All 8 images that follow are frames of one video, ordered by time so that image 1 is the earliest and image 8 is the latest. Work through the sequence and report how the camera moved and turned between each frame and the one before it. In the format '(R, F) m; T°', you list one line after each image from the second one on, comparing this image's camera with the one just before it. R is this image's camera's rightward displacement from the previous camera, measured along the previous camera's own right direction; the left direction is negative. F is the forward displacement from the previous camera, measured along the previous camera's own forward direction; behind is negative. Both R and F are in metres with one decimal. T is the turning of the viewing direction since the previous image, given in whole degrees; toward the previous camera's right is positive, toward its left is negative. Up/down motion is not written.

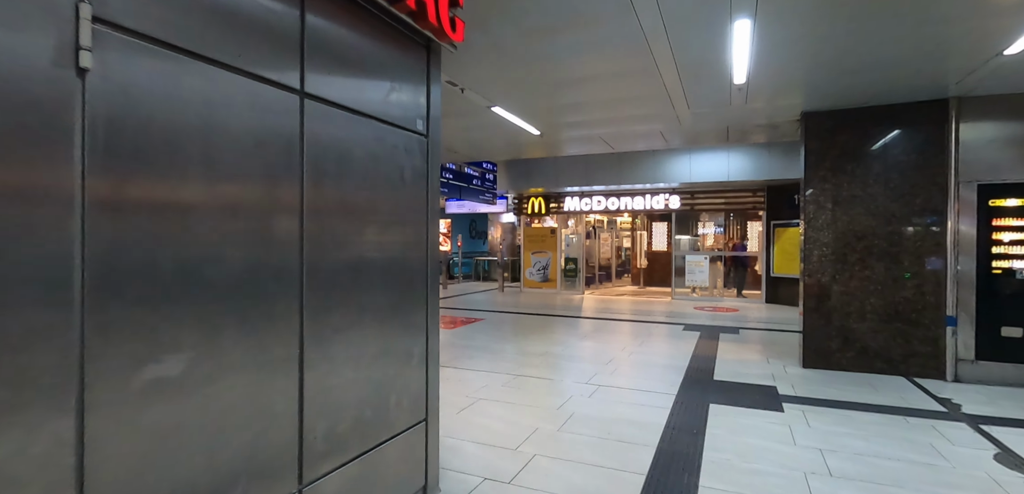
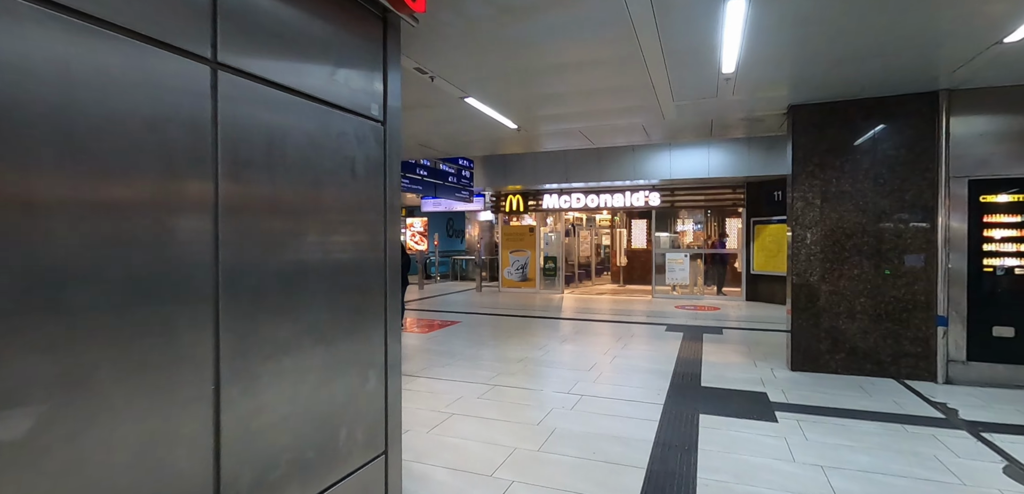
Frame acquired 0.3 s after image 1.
(0.0, +0.3) m; +2°
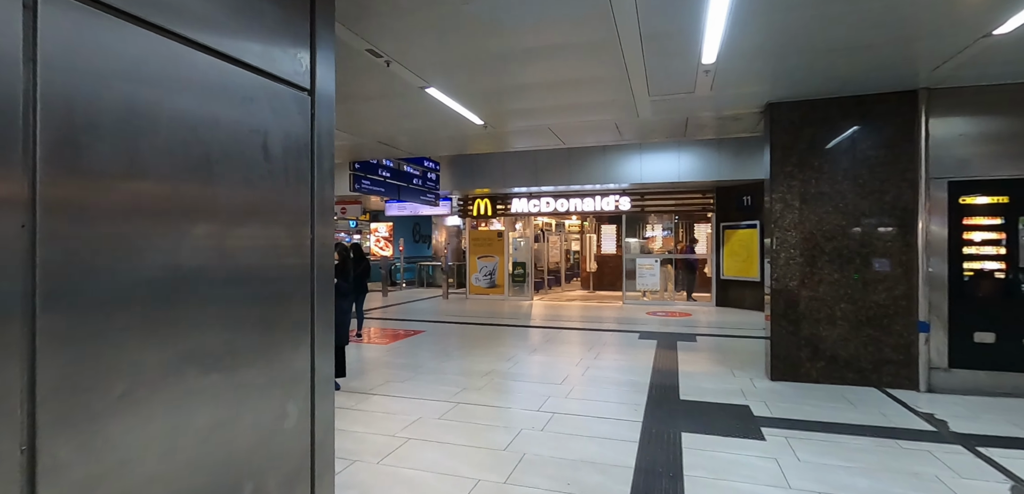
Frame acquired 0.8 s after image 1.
(0.0, +0.4) m; +4°
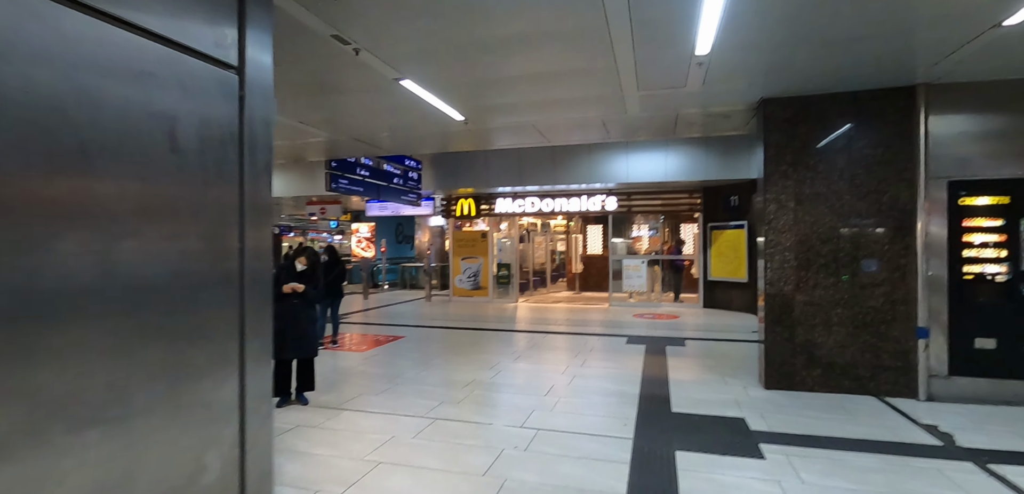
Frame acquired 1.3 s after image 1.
(0.0, +0.3) m; +2°
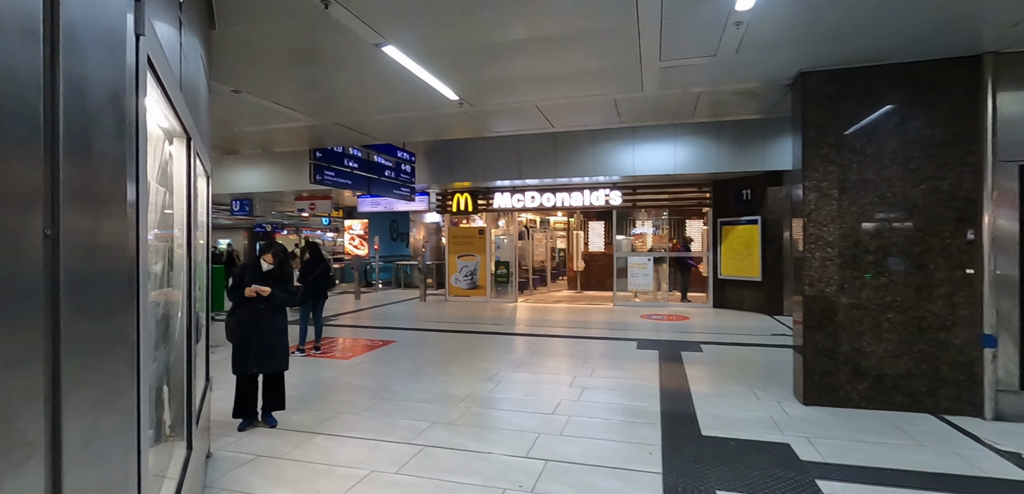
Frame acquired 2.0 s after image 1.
(0.0, +0.6) m; 0°
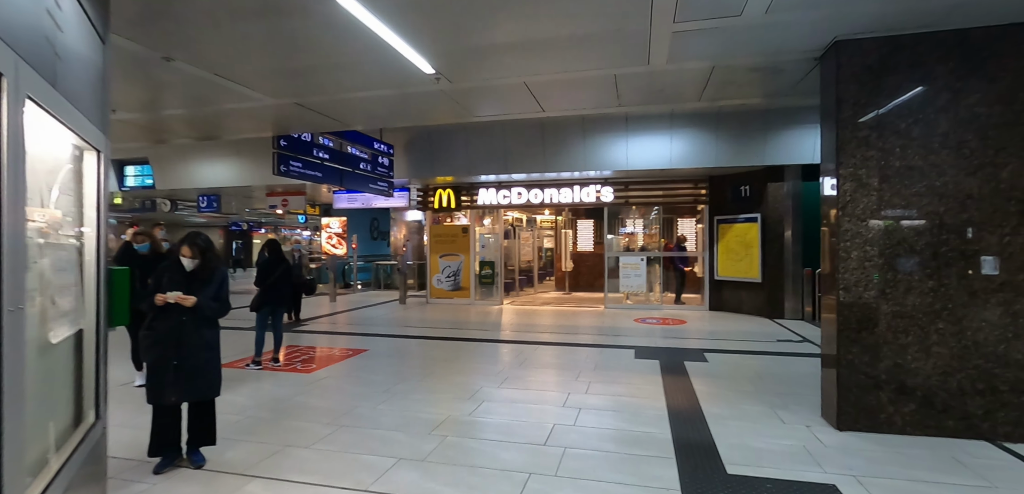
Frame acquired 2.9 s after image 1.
(0.0, +0.7) m; +2°
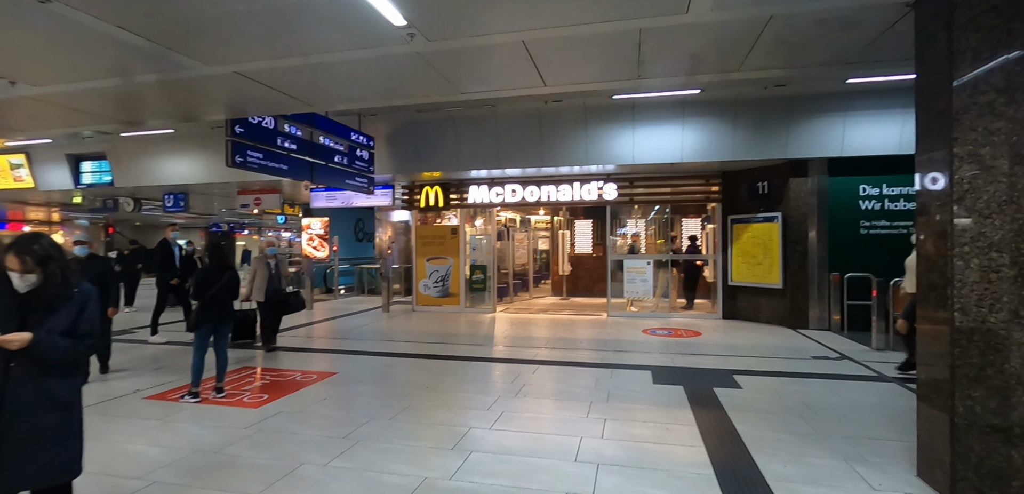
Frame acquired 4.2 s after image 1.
(0.0, +1.0) m; +1°
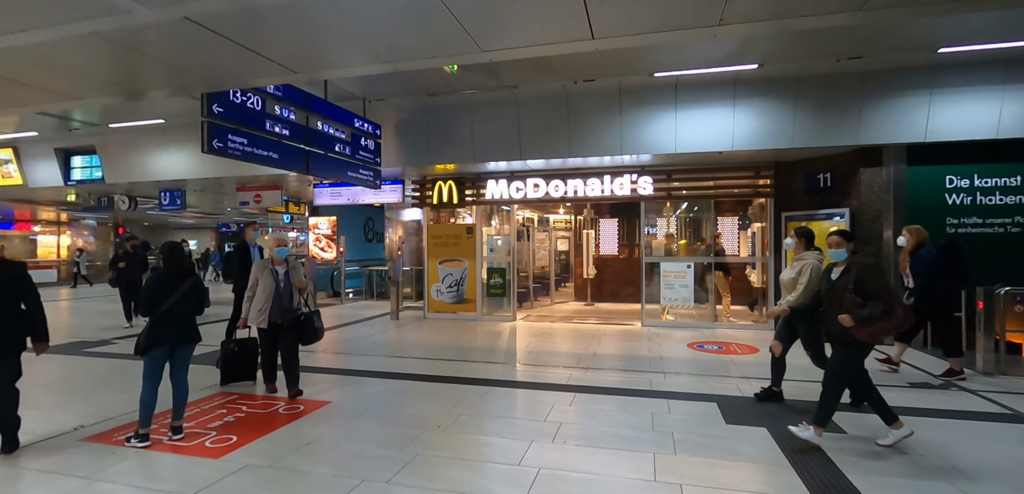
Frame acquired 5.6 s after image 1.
(-0.2, +1.1) m; -2°
